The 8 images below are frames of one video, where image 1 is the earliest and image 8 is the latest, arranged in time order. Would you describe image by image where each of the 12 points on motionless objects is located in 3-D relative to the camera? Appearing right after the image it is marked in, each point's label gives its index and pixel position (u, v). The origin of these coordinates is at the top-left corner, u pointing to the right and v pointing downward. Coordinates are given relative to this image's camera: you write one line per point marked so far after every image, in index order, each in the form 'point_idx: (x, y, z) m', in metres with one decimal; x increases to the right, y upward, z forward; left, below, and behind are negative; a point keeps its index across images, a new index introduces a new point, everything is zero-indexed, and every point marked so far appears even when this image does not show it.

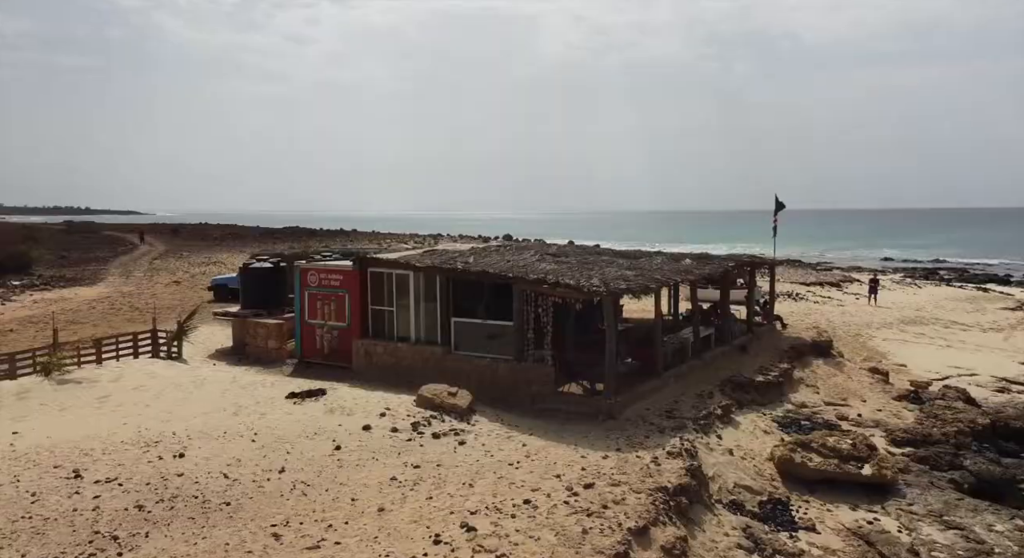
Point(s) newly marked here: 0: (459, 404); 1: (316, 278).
0: (-0.7, -1.7, +9.0) m
1: (-3.5, 0.0, +12.1) m
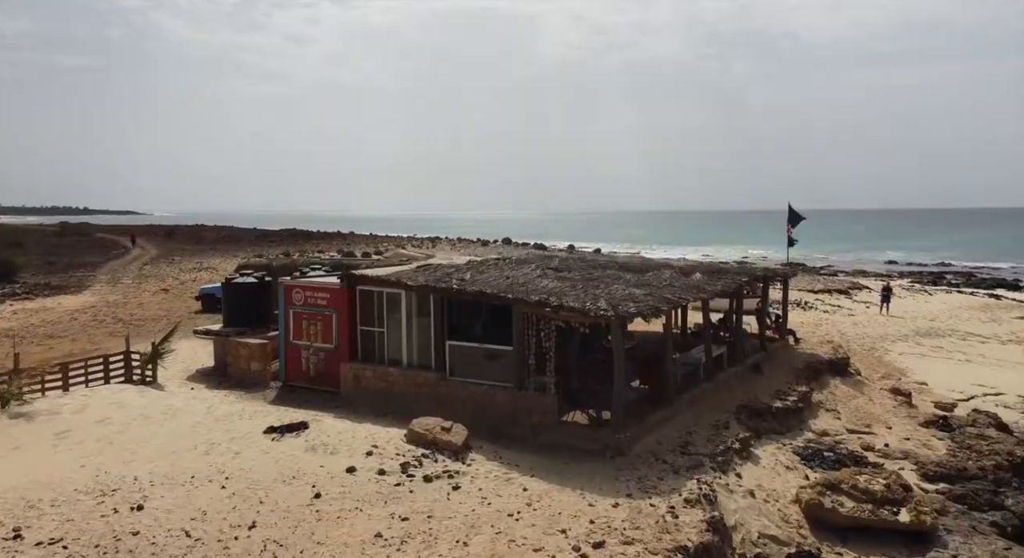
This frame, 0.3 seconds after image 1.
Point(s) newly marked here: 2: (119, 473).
0: (-0.7, -2.0, +8.2) m
1: (-3.6, -0.3, +11.2) m
2: (-4.3, -2.1, +7.3) m
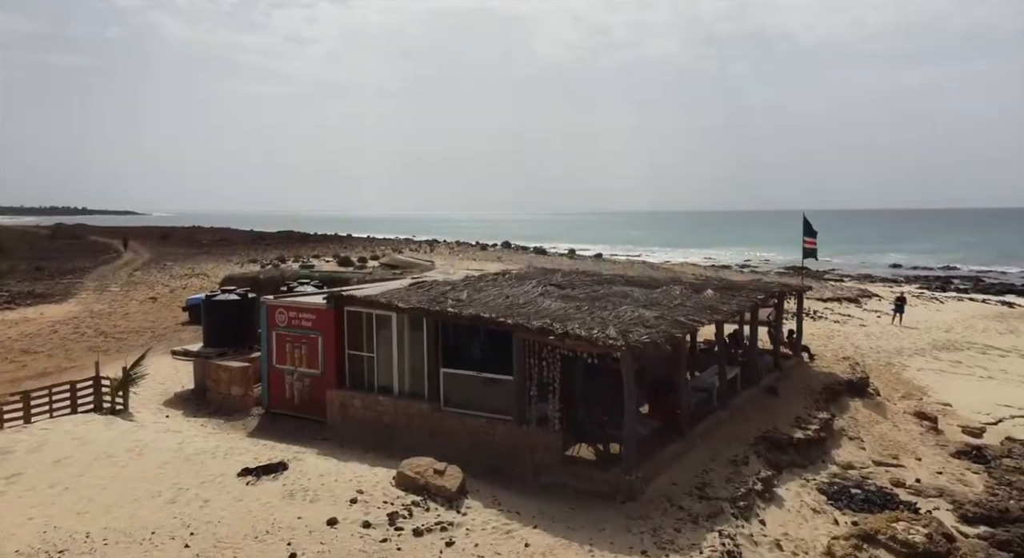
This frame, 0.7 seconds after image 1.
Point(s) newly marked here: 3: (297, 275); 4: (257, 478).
0: (-0.7, -2.3, +7.4) m
1: (-3.6, -0.6, +10.4) m
2: (-4.3, -2.4, +6.5) m
3: (-5.0, +0.1, +15.5) m
4: (-2.9, -2.3, +7.7) m
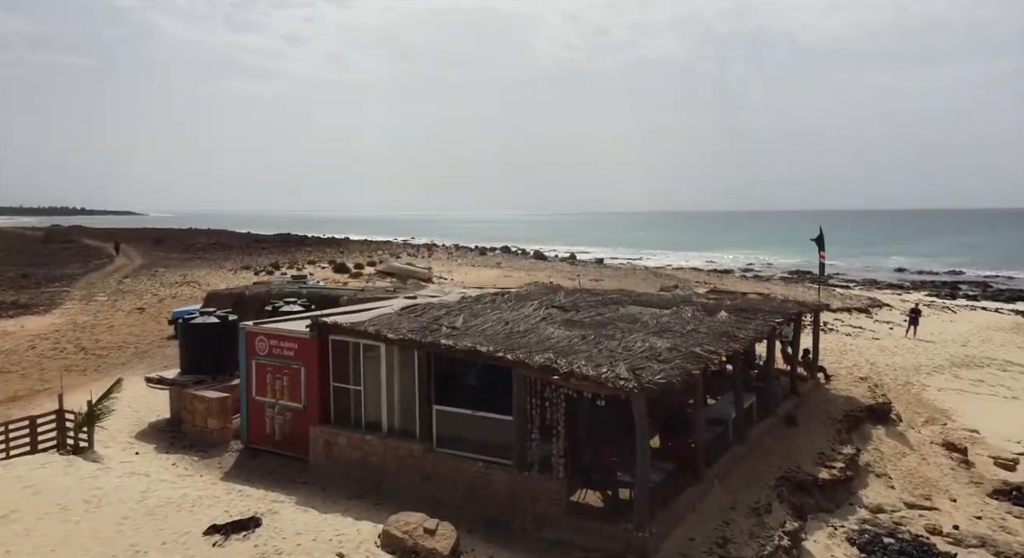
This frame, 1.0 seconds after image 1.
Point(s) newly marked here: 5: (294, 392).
0: (-0.7, -2.6, +6.5) m
1: (-3.6, -0.9, +9.6) m
2: (-4.3, -2.8, +5.7) m
3: (-5.0, -0.3, +14.7) m
4: (-2.9, -2.6, +6.8) m
5: (-3.1, -1.6, +9.4) m
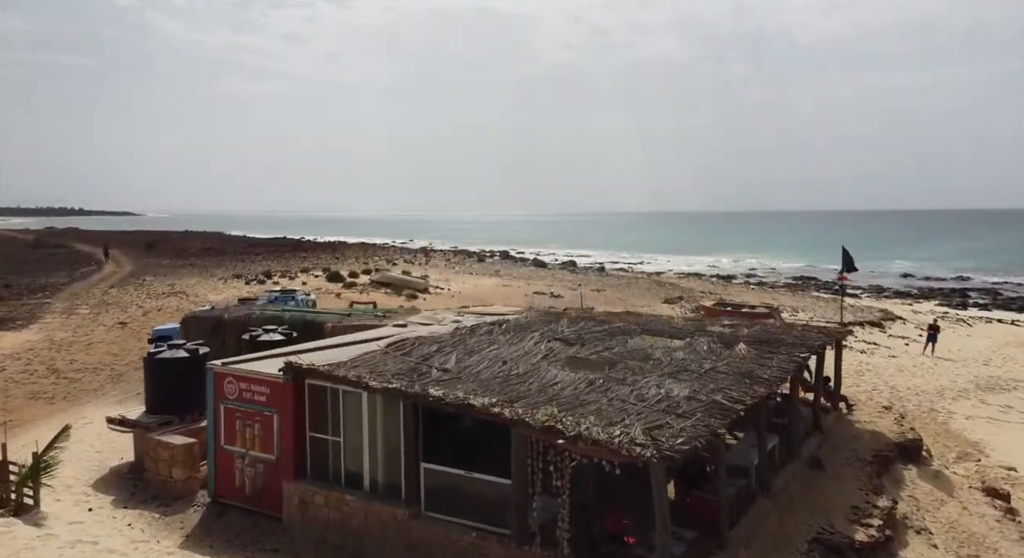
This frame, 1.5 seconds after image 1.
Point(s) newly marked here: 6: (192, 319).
0: (-0.7, -3.1, +5.5) m
1: (-3.6, -1.4, +8.6) m
2: (-4.3, -3.2, +4.7) m
3: (-5.0, -0.7, +13.7) m
4: (-2.9, -3.1, +5.8) m
5: (-3.1, -2.0, +8.4) m
6: (-6.8, -0.8, +14.2) m
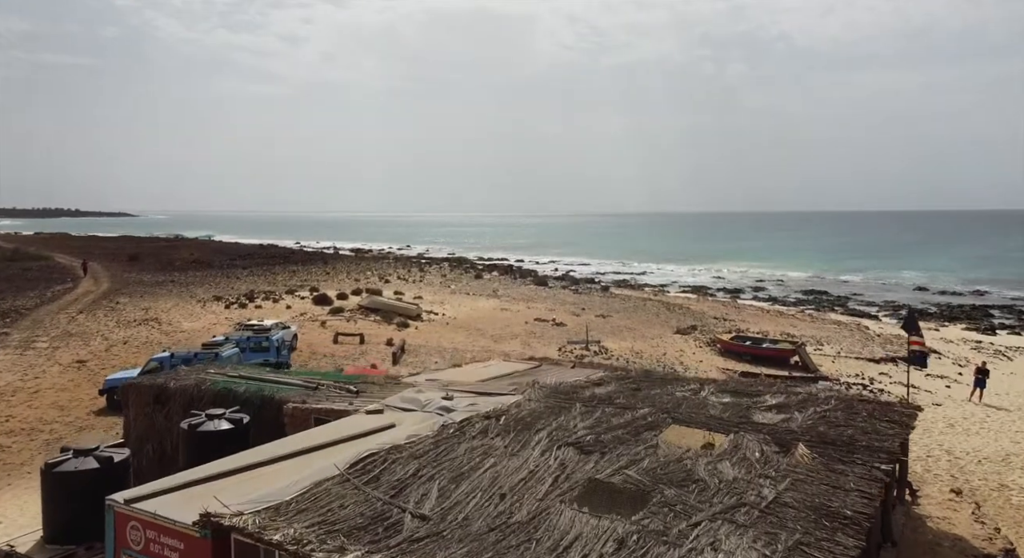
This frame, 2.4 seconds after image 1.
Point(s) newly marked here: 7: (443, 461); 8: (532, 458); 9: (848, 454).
0: (-0.7, -4.2, +3.3) m
1: (-3.6, -2.5, +6.4) m
2: (-4.3, -4.3, +2.4) m
3: (-5.0, -1.8, +11.5) m
4: (-2.9, -4.1, +3.6) m
5: (-3.1, -3.1, +6.2) m
6: (-6.8, -1.9, +12.0) m
7: (-0.8, -2.0, +7.4) m
8: (+0.2, -2.0, +7.6) m
9: (+4.1, -2.1, +8.2) m
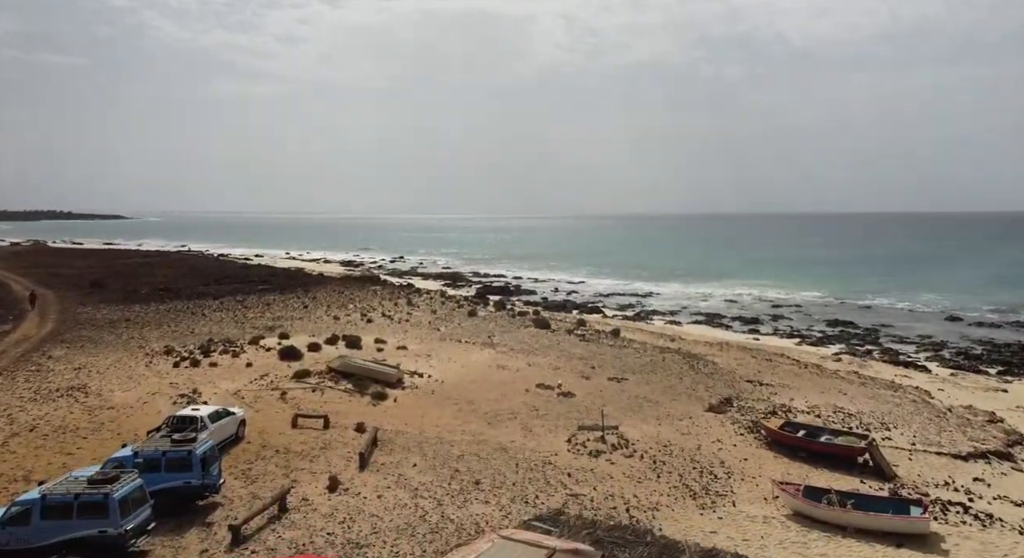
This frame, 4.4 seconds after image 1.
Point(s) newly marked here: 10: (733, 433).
0: (-0.7, -6.2, -1.2) m
1: (-3.6, -4.5, +1.9) m
2: (-4.3, -6.3, -2.1) m
3: (-5.0, -3.8, +7.0) m
4: (-2.9, -6.2, -0.9) m
5: (-3.1, -5.2, +1.7) m
6: (-6.8, -4.0, +7.5) m
7: (-0.8, -4.1, +2.9) m
8: (+0.2, -4.1, +3.1) m
9: (+4.1, -4.2, +3.7) m
10: (+6.5, -4.5, +19.7) m
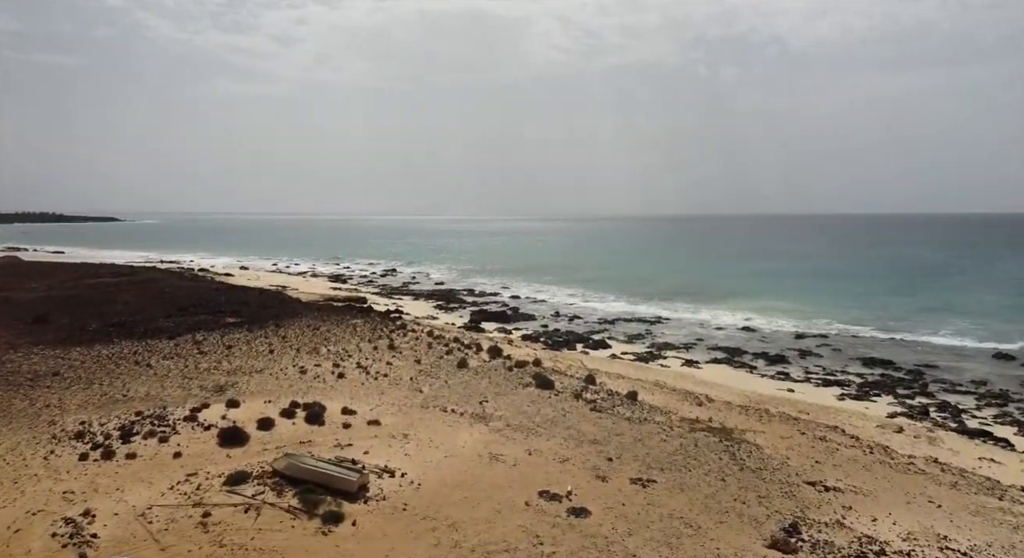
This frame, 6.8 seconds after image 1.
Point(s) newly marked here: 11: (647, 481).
0: (-0.8, -8.3, -6.6) m
1: (-3.6, -6.6, -3.6) m
2: (-4.3, -8.5, -7.5) m
3: (-5.1, -6.0, +1.5) m
4: (-3.0, -8.3, -6.4) m
5: (-3.1, -7.3, -3.7) m
6: (-6.9, -6.1, +2.0) m
7: (-0.8, -6.2, -2.6) m
8: (+0.2, -6.2, -2.3) m
9: (+4.1, -6.4, -1.7) m
10: (+6.4, -6.6, +14.2) m
11: (+4.0, -5.8, +19.7) m
